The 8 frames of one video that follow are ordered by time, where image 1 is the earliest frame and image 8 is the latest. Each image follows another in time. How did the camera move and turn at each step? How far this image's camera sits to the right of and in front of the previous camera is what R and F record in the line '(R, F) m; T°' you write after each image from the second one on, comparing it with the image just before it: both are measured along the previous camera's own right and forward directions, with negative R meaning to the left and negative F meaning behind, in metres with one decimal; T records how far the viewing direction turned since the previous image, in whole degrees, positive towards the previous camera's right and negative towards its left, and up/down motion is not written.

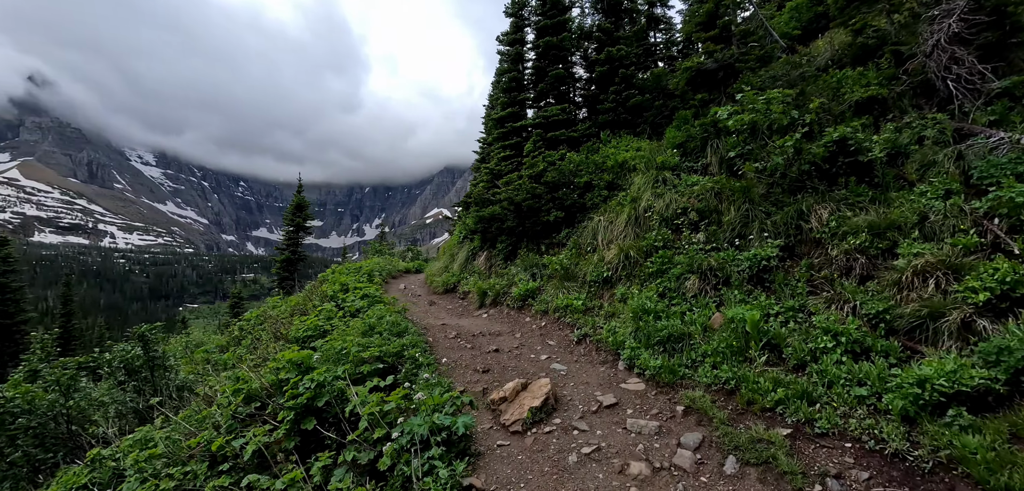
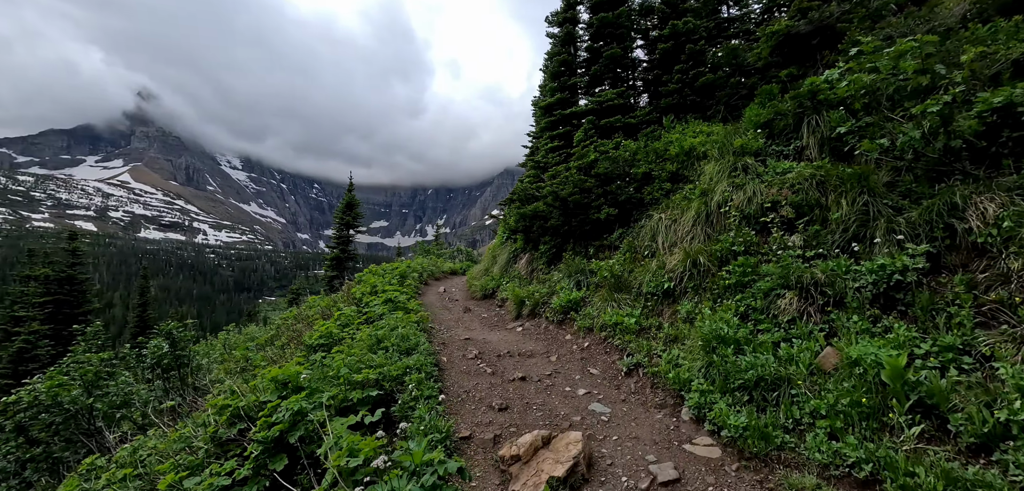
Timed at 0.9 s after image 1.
(+0.4, +1.9) m; -7°
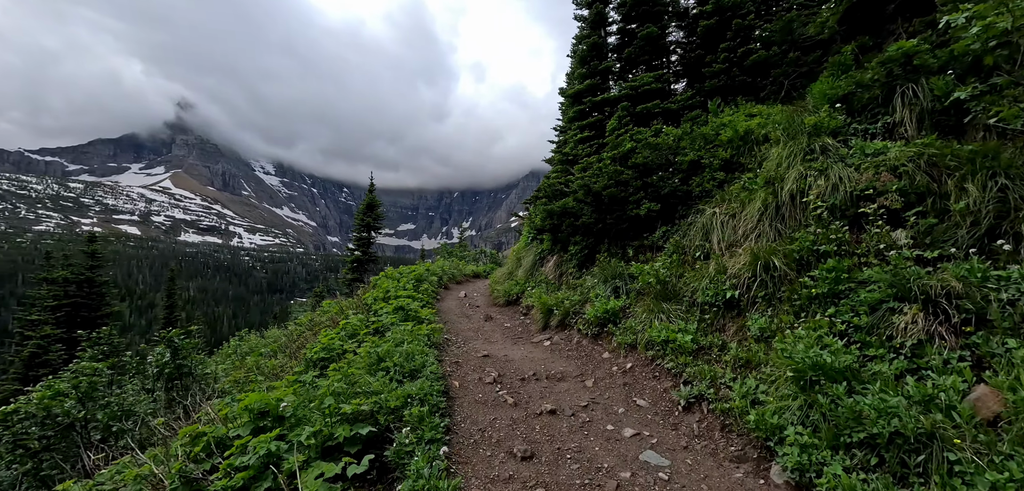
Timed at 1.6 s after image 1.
(0.0, +1.4) m; -3°
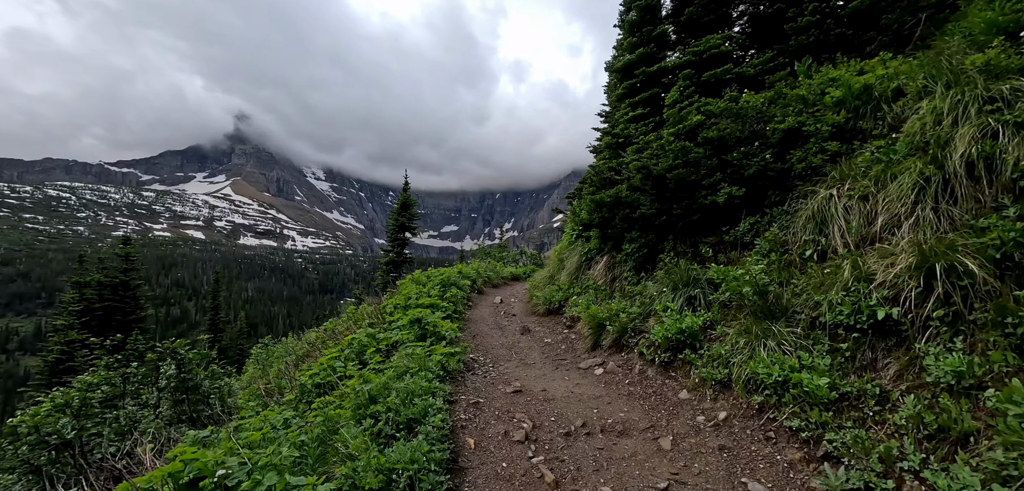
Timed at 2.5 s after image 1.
(0.0, +2.0) m; -5°
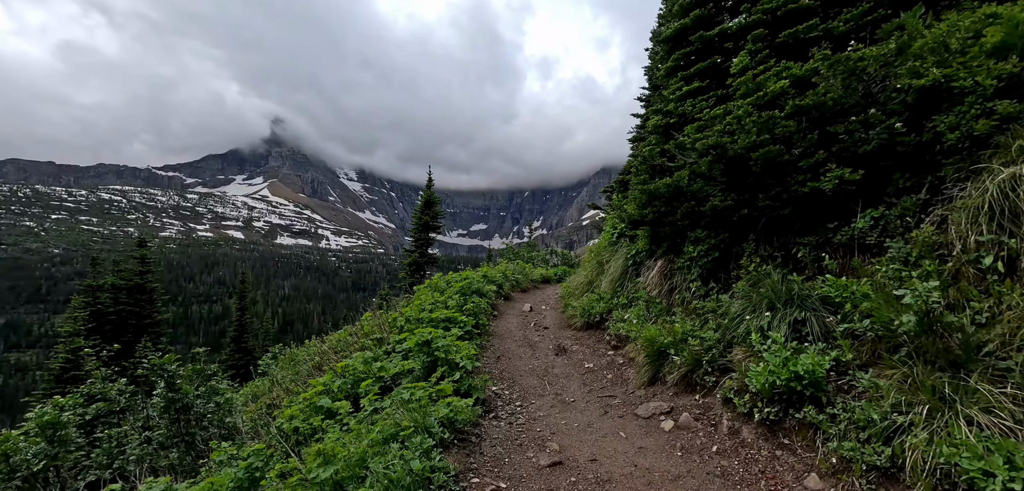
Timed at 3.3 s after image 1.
(0.0, +1.7) m; -3°
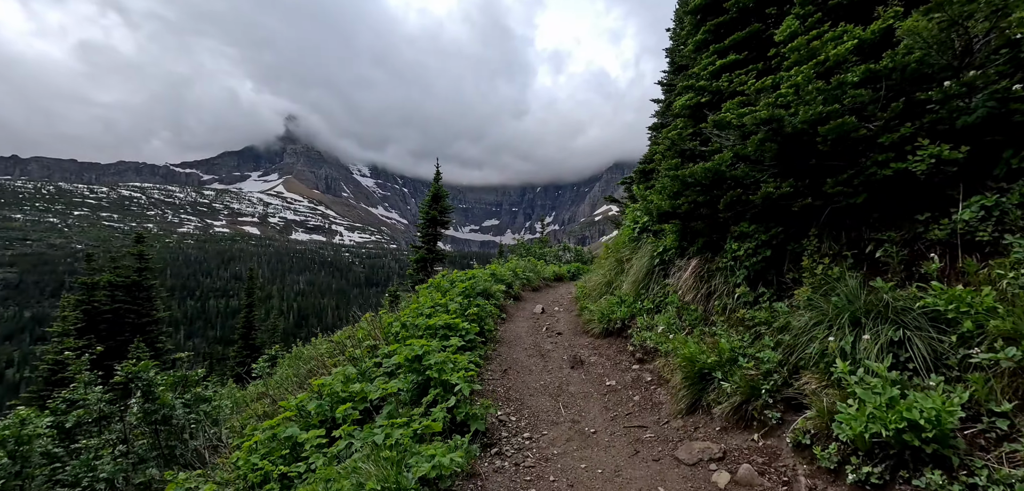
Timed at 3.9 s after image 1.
(0.0, +1.1) m; -1°
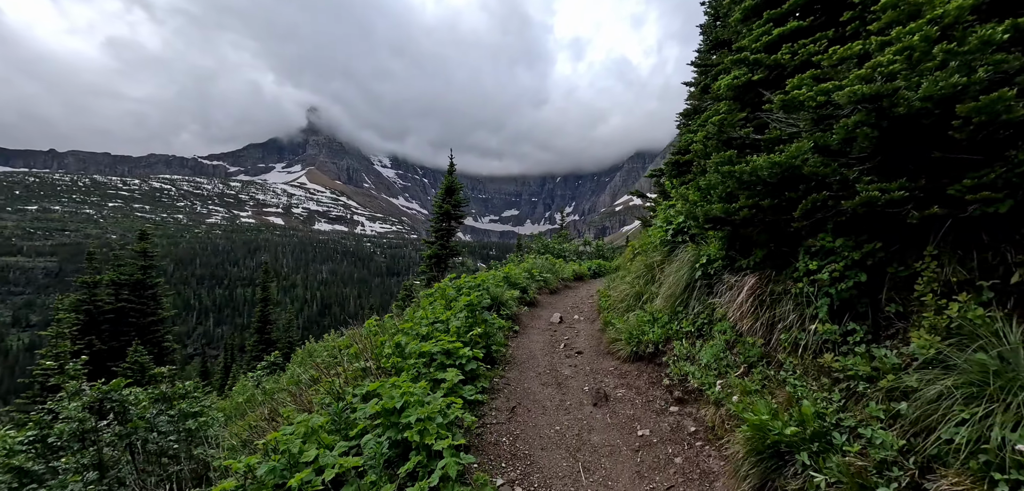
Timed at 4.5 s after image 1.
(+0.1, +1.3) m; -2°
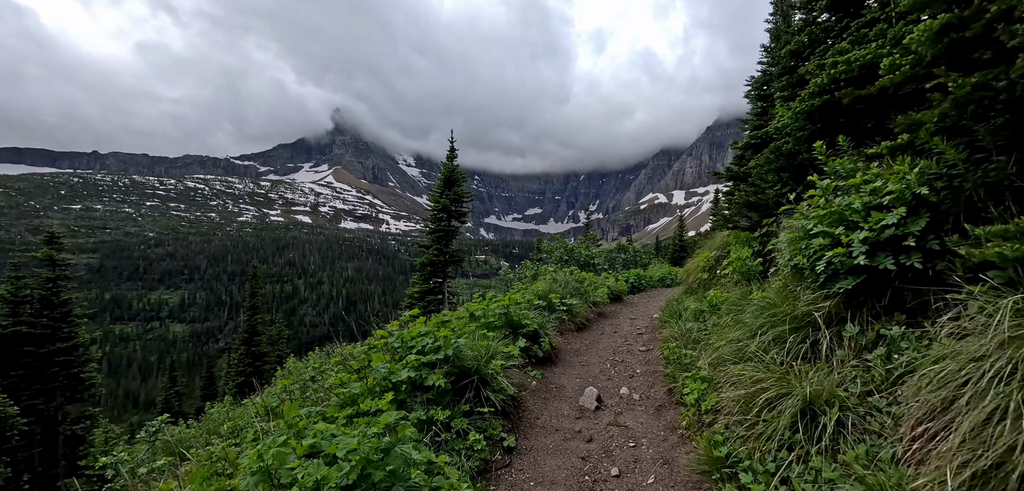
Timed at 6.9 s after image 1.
(+0.3, +4.8) m; -3°
